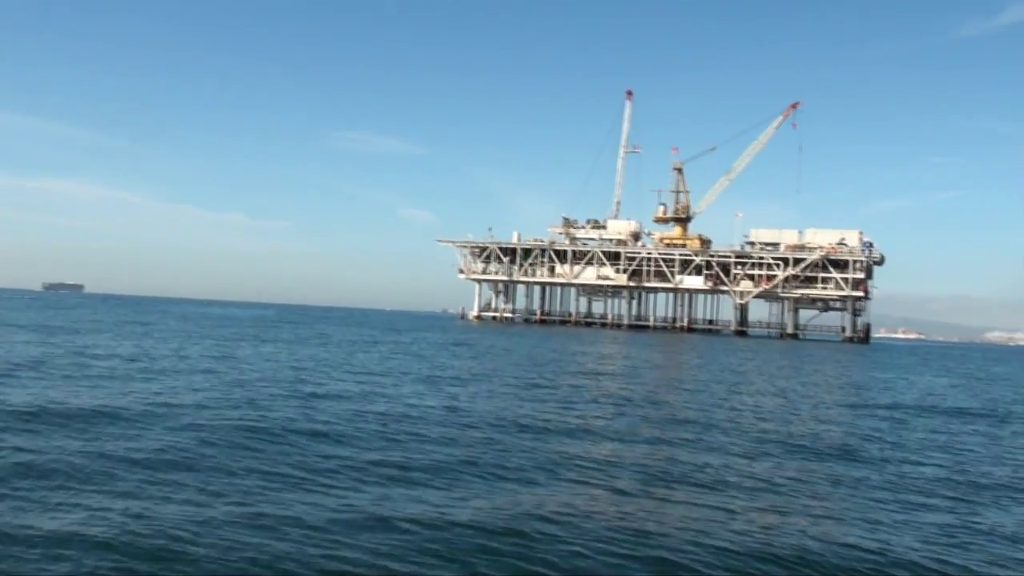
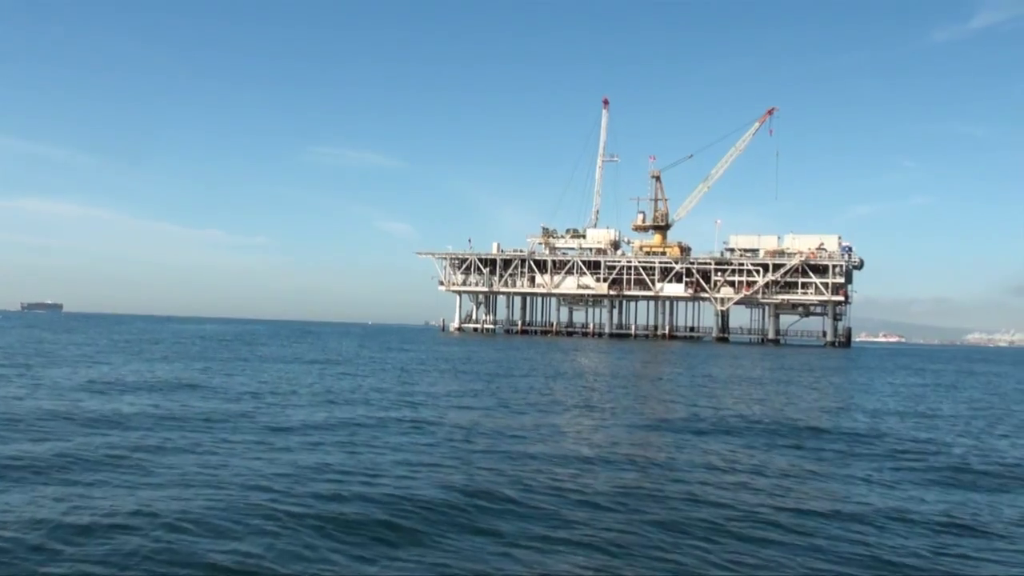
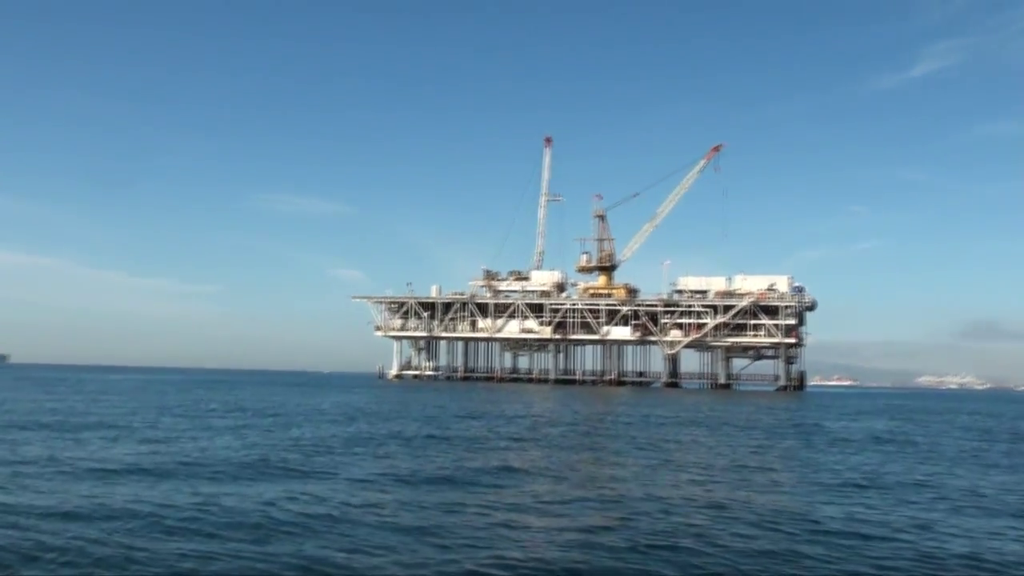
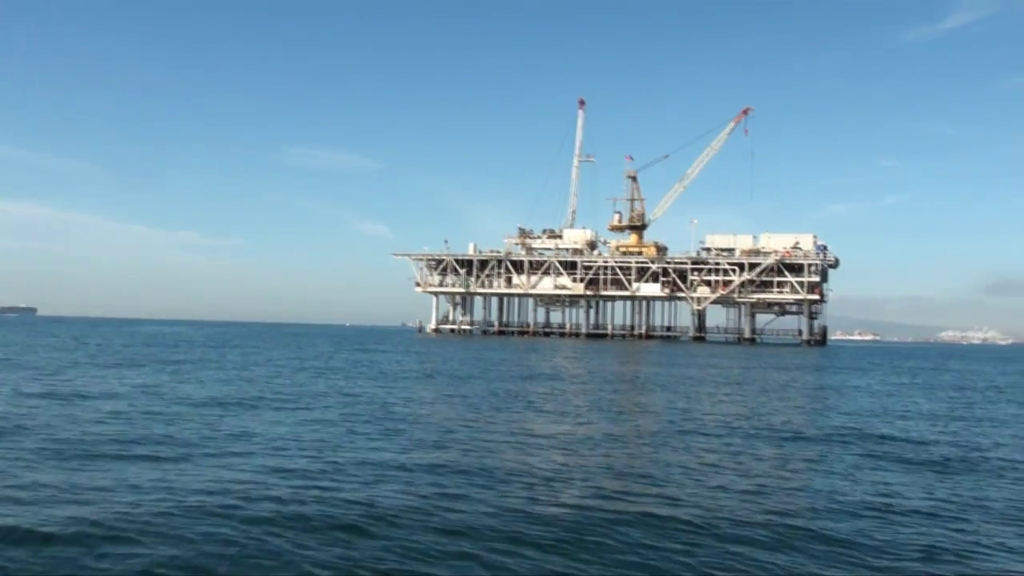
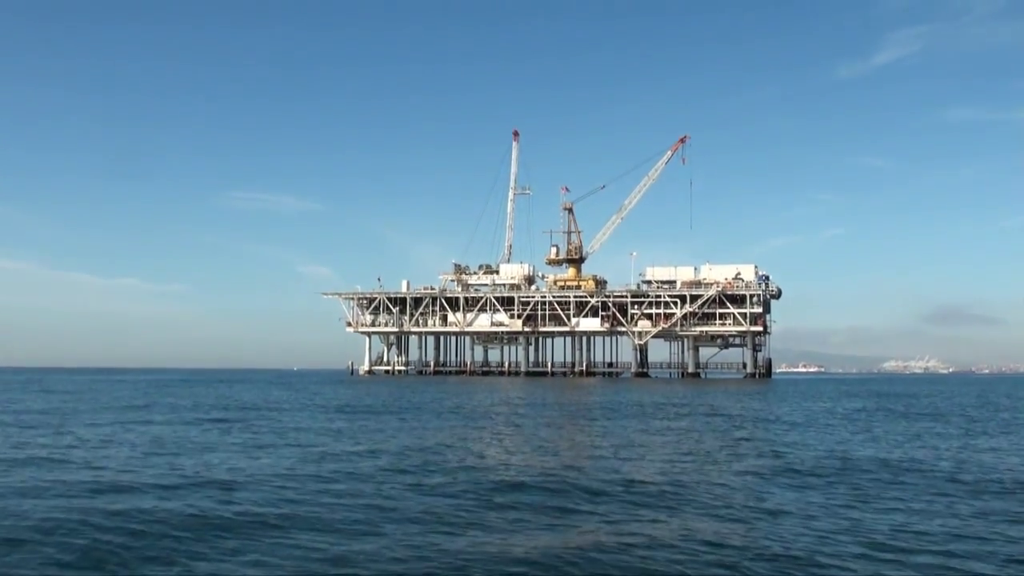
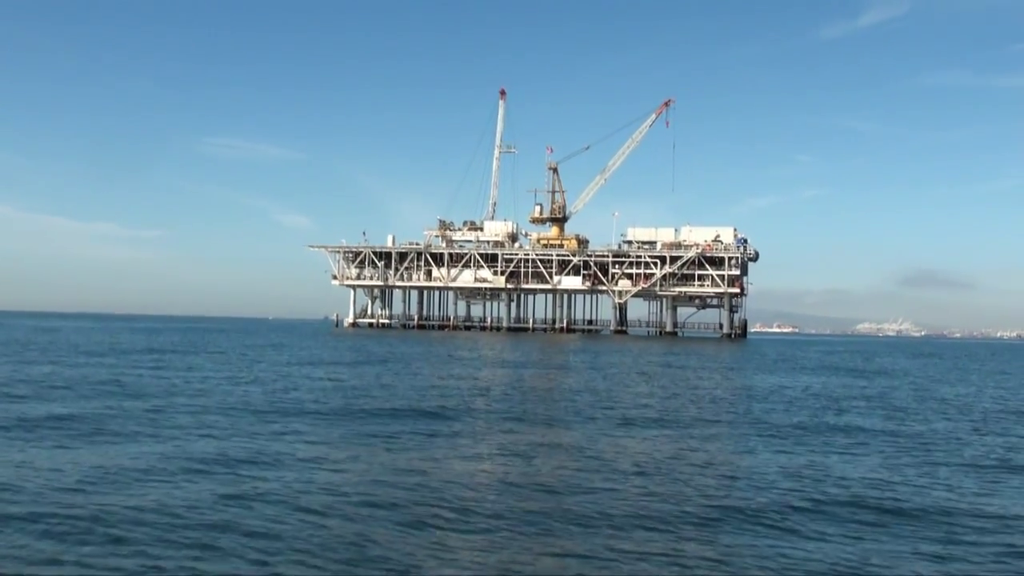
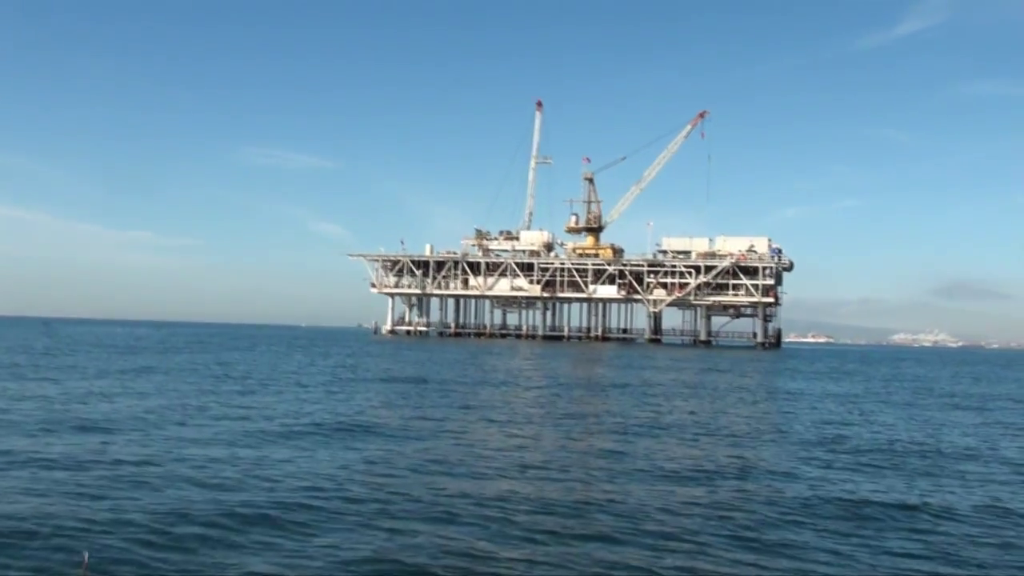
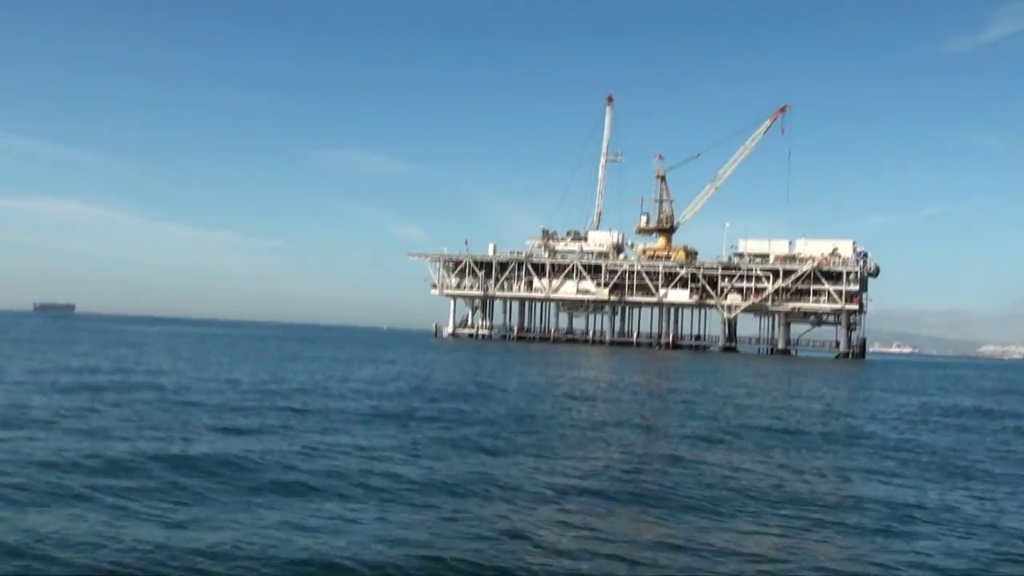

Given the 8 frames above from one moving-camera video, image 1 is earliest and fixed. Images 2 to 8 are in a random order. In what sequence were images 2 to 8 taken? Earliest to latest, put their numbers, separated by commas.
2, 4, 7, 6, 5, 3, 8
